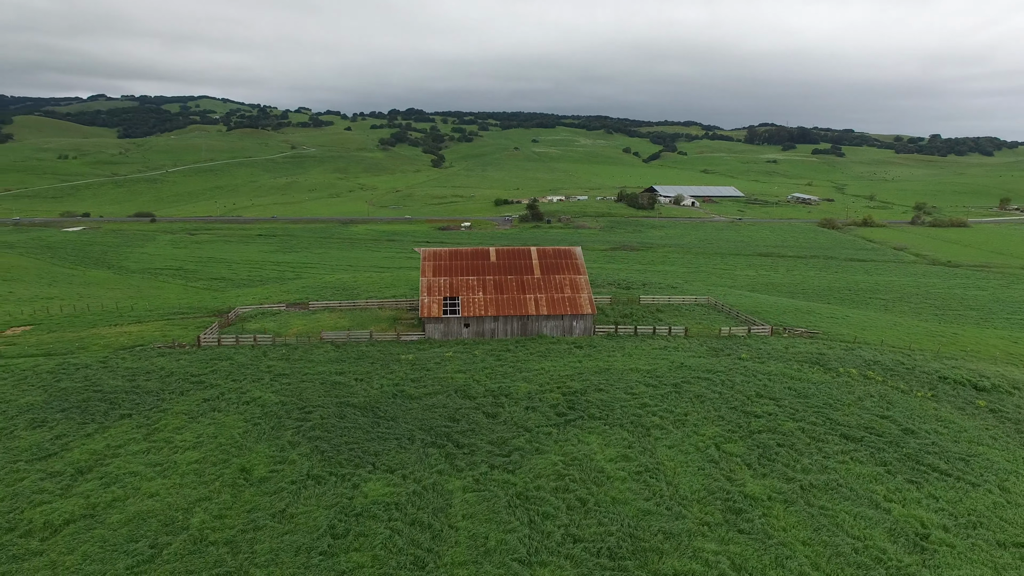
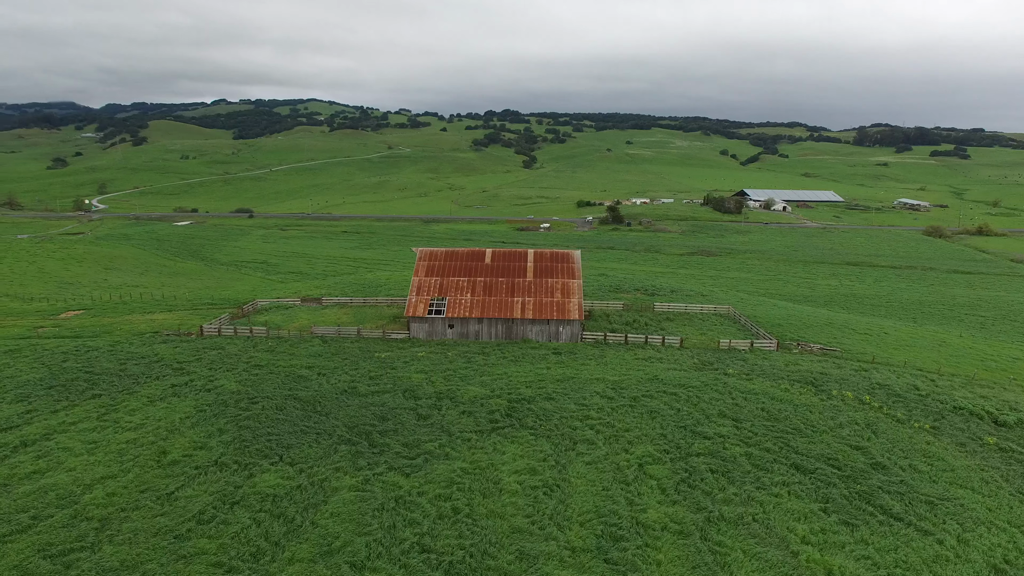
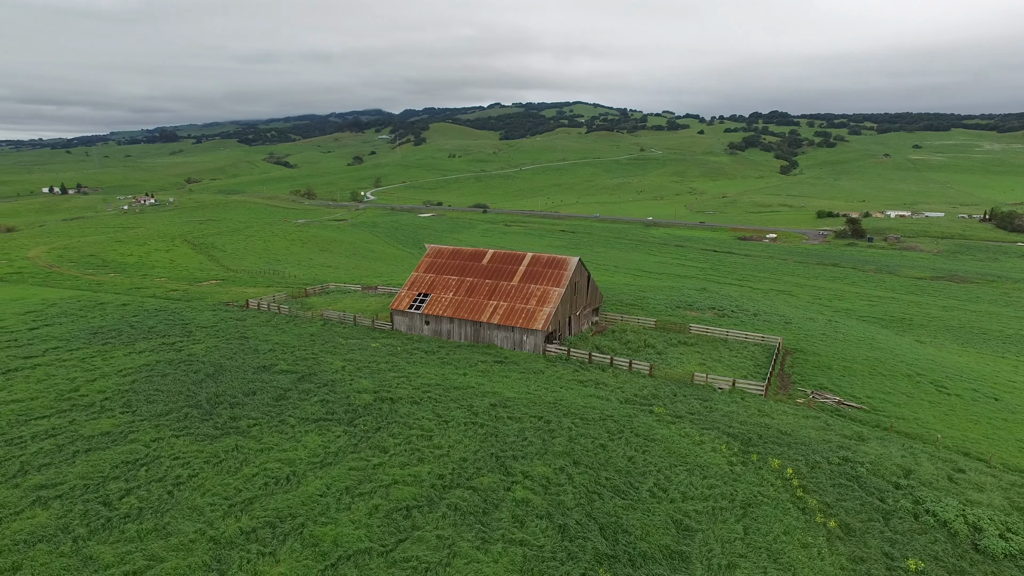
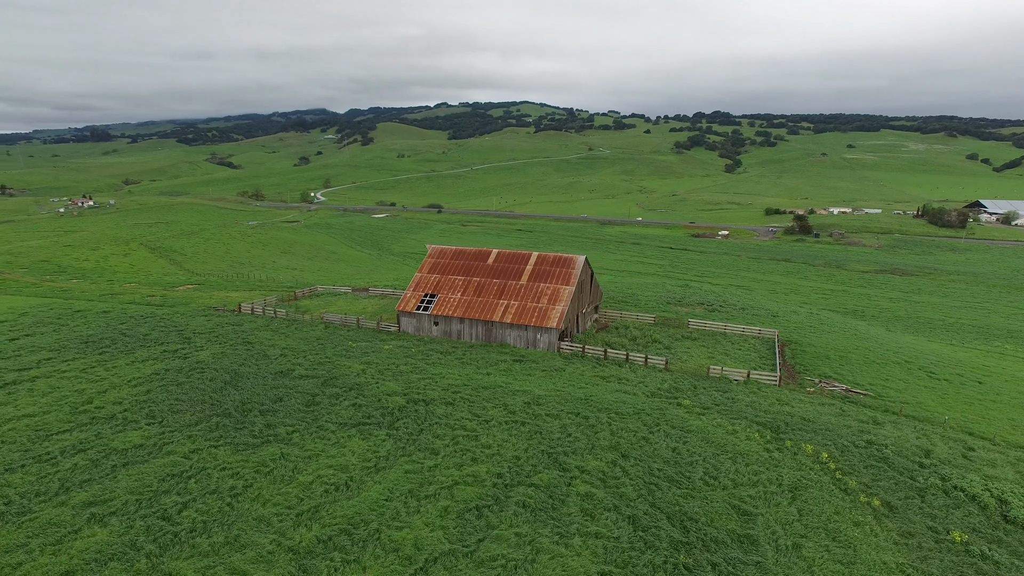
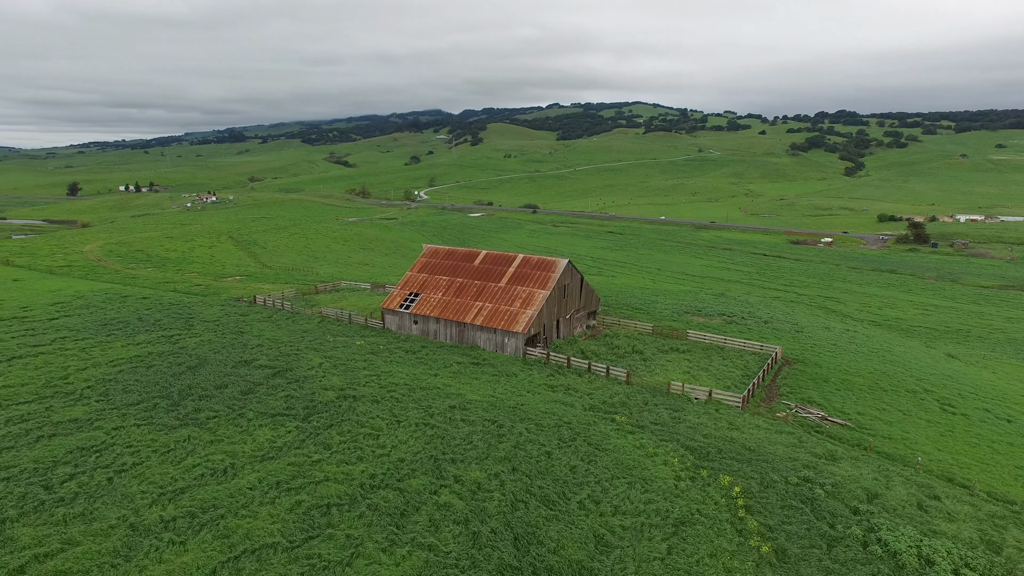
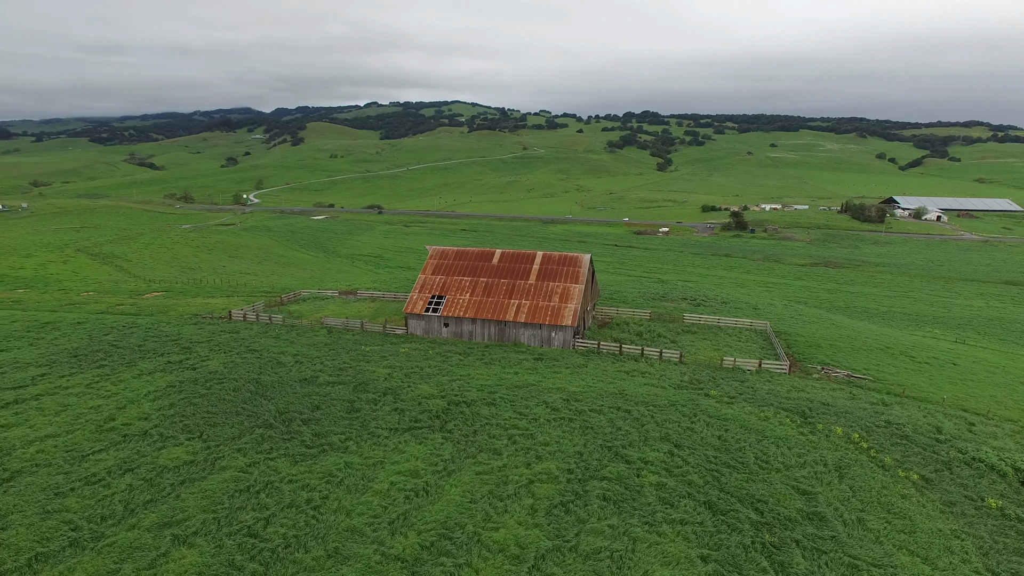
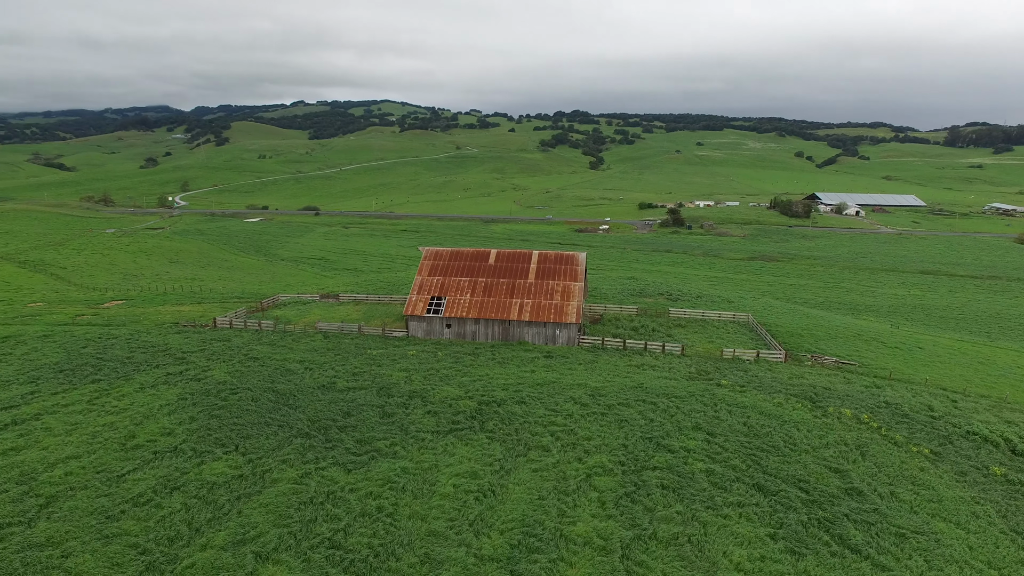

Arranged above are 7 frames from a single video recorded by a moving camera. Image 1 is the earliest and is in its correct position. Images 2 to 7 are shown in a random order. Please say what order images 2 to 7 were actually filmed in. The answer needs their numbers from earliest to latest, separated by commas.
2, 7, 6, 4, 3, 5
